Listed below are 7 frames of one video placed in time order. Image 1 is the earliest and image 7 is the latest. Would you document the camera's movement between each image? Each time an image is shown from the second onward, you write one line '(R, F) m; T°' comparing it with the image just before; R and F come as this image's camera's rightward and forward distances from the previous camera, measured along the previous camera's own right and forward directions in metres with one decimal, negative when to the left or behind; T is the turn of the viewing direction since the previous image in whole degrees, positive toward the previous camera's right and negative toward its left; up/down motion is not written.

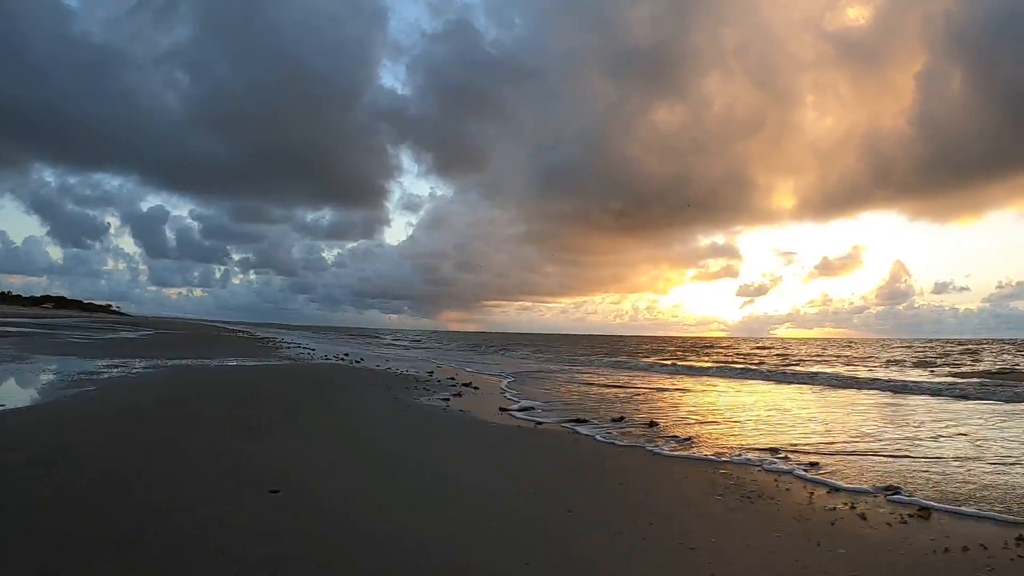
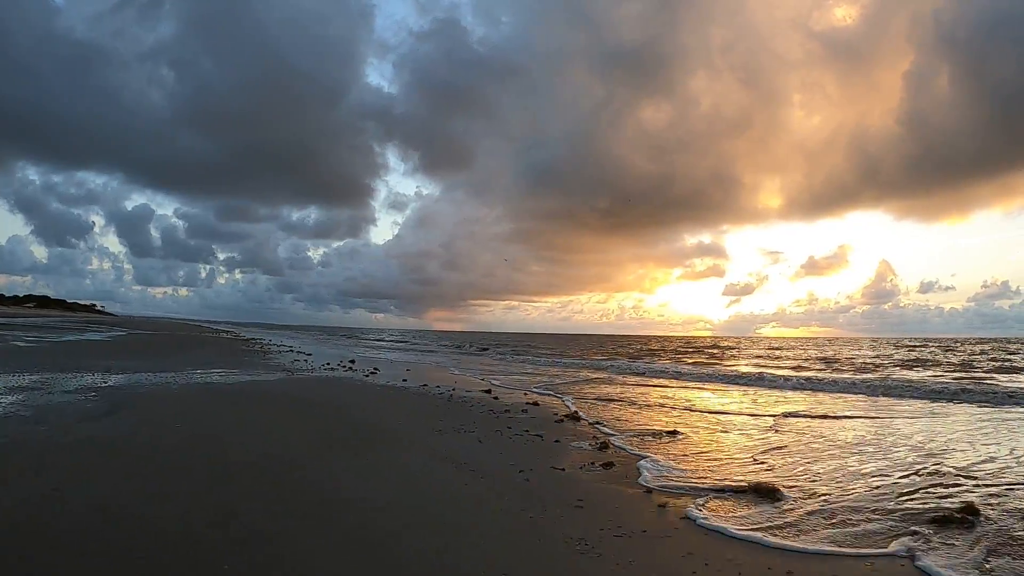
(+0.4, +0.6) m; +1°
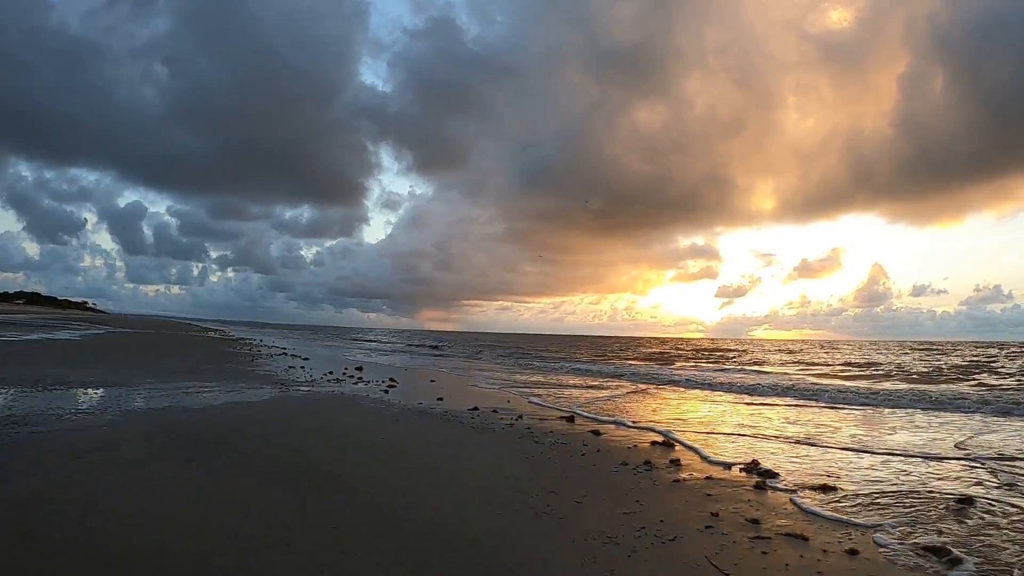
(+0.7, +0.6) m; +1°
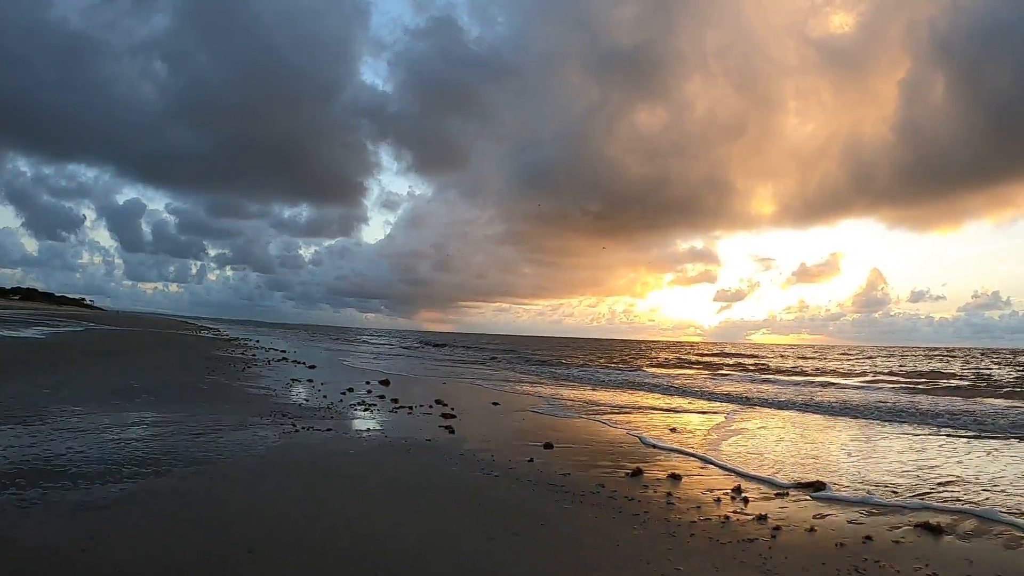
(+0.2, +0.1) m; 0°
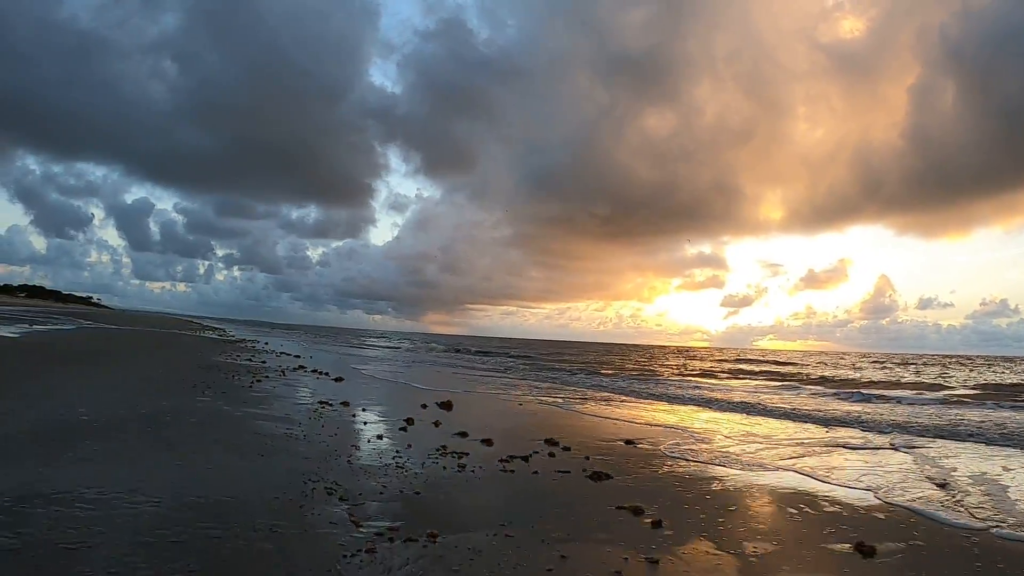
(-0.7, +1.4) m; -1°
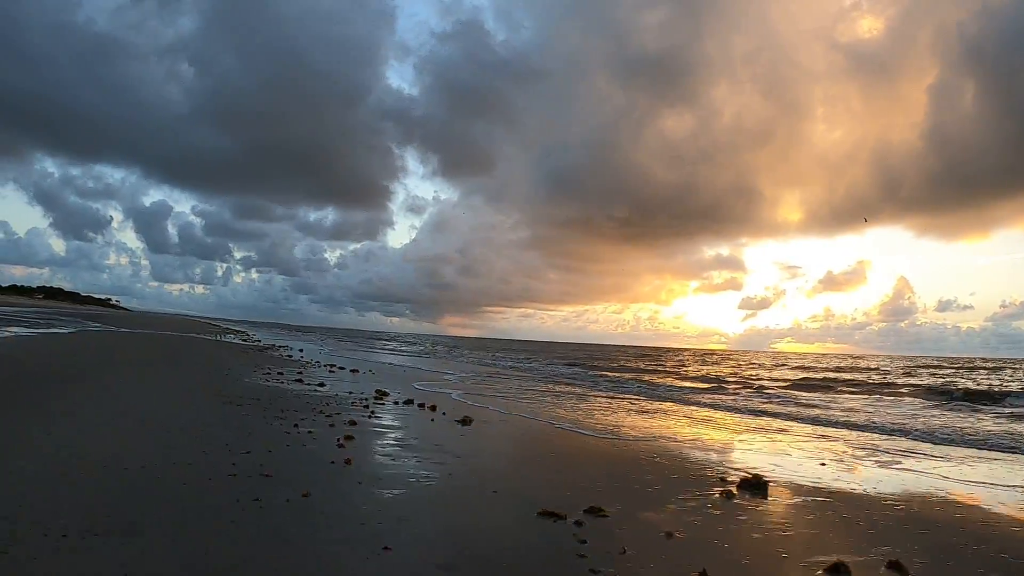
(-1.8, +2.9) m; -1°
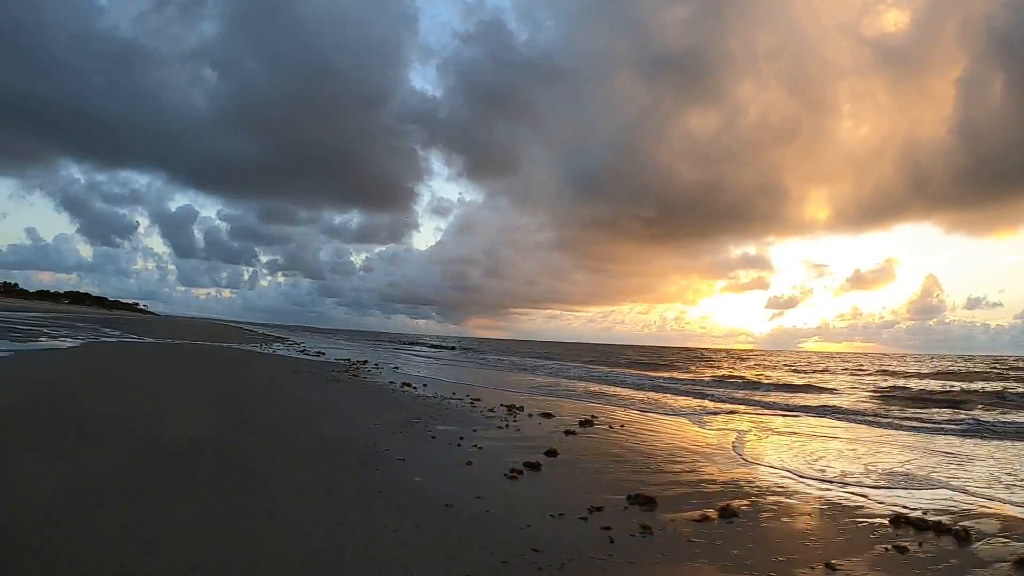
(-3.1, +4.4) m; -2°
